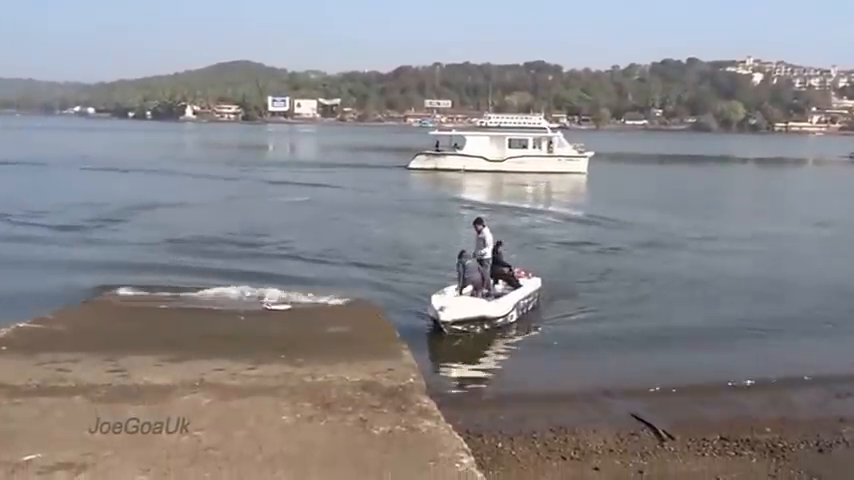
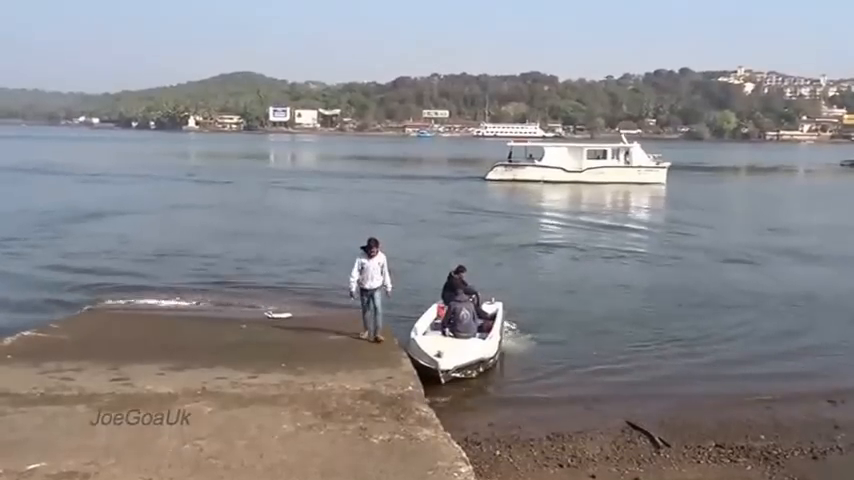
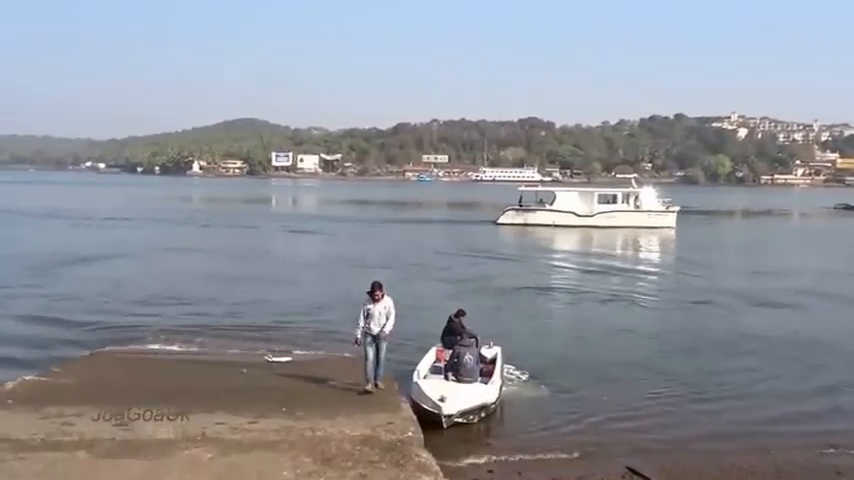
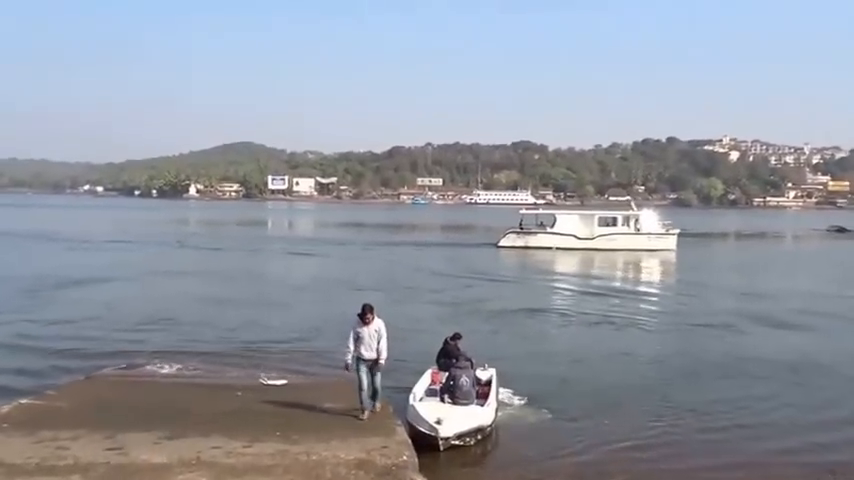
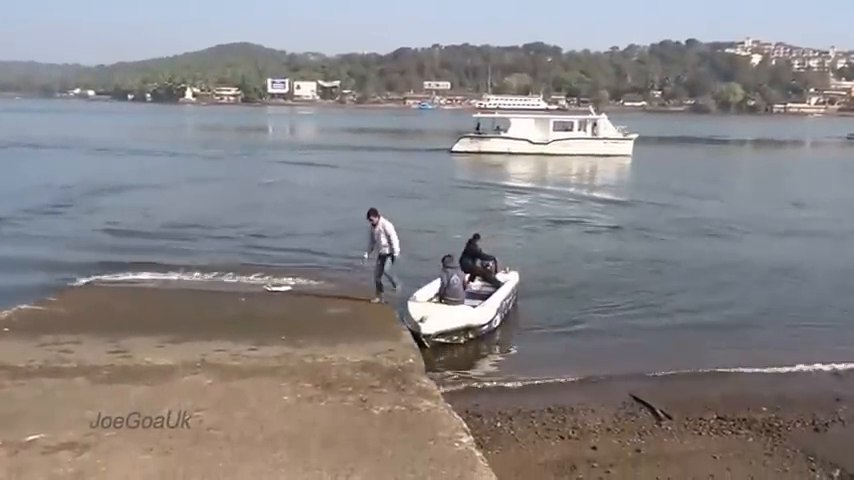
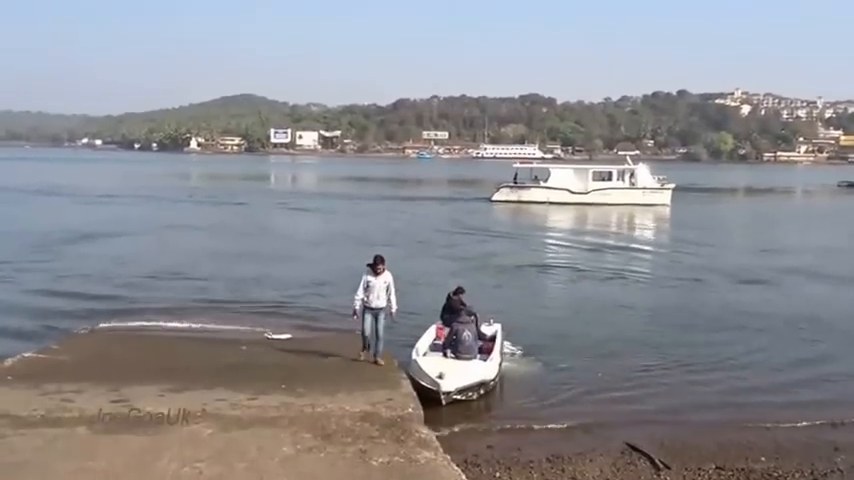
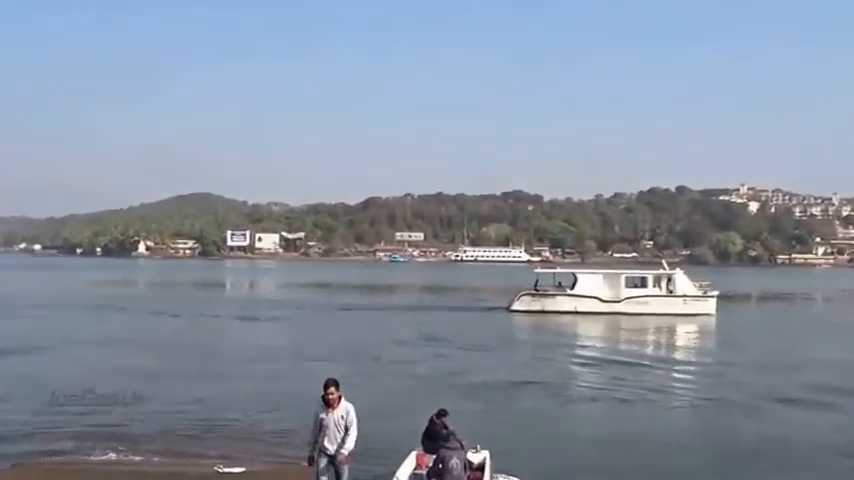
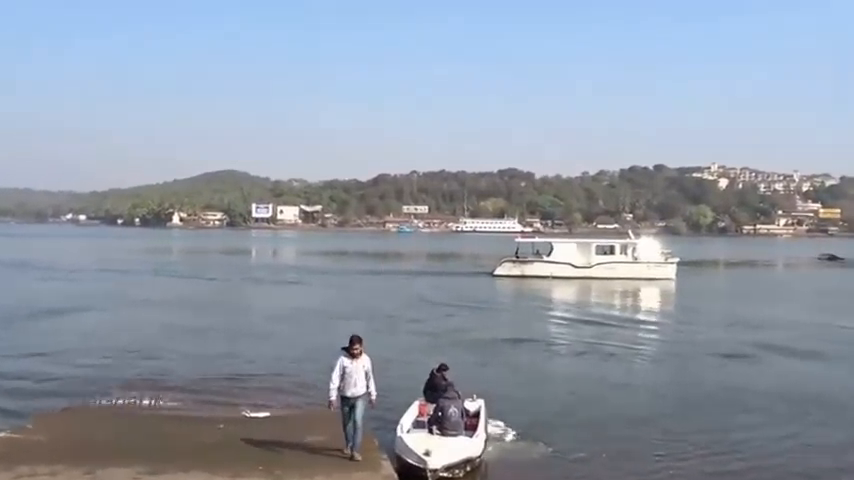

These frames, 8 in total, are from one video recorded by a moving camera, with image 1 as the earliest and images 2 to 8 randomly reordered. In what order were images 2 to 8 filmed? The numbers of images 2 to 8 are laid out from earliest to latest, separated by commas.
5, 2, 6, 3, 4, 8, 7
